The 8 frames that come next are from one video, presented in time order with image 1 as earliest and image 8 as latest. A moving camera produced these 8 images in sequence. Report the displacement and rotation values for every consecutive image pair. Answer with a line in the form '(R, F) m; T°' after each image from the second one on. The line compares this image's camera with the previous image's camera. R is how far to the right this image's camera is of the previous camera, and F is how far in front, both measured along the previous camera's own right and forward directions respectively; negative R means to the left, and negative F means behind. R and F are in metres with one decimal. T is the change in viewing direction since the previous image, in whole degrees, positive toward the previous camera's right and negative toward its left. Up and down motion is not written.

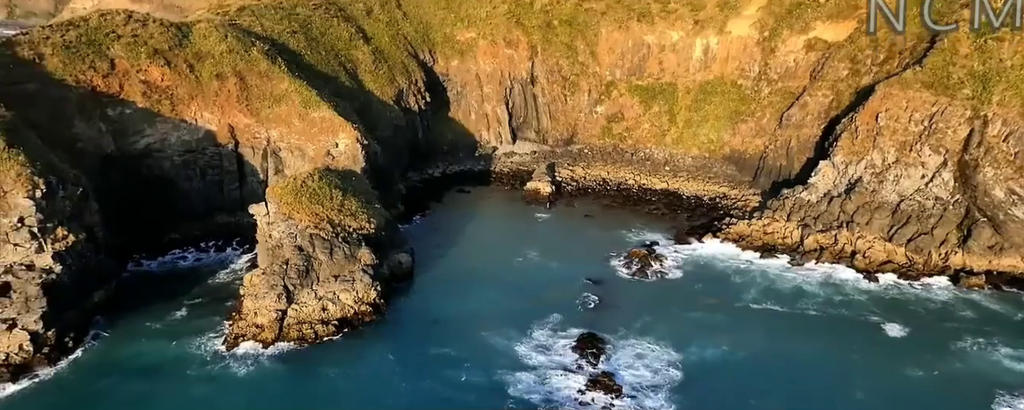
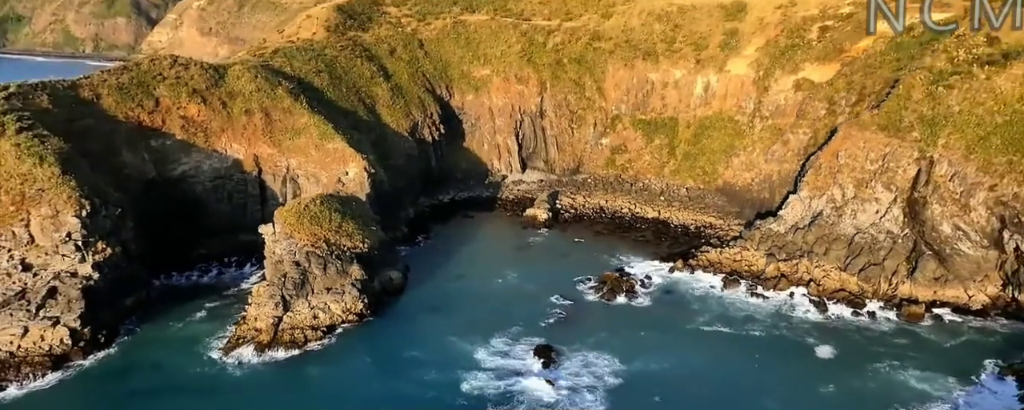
(+4.3, -4.8) m; -4°
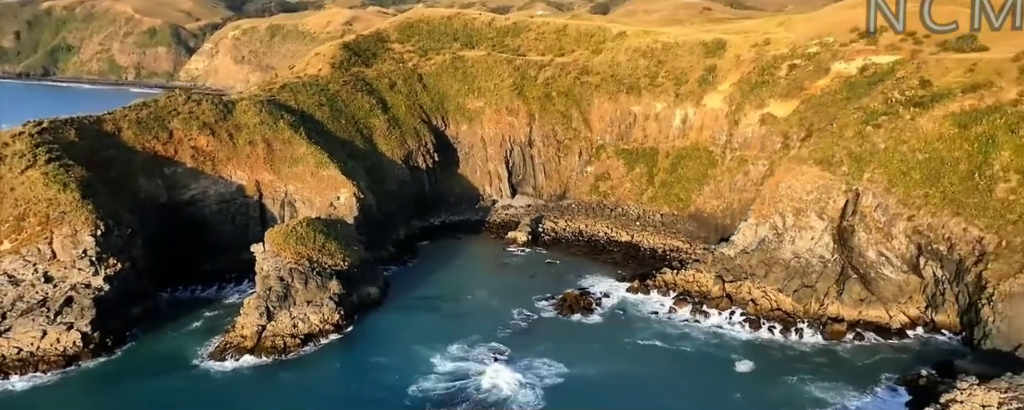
(+4.6, -5.1) m; -3°
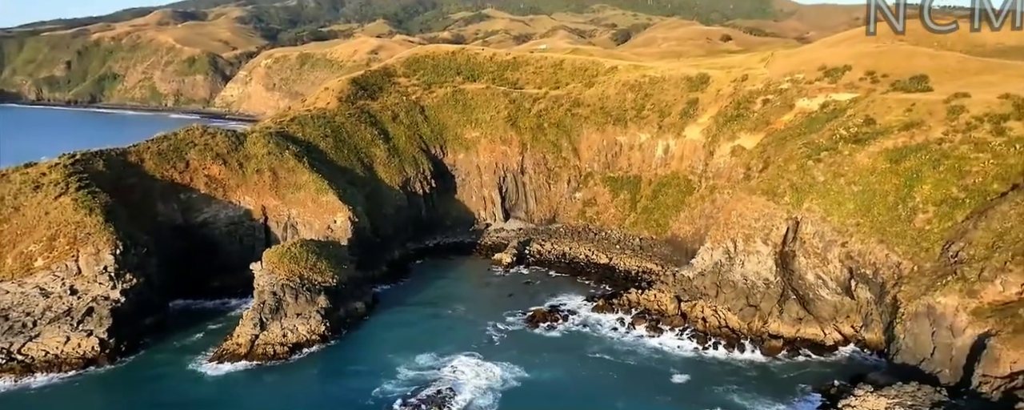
(+4.6, -5.4) m; -3°
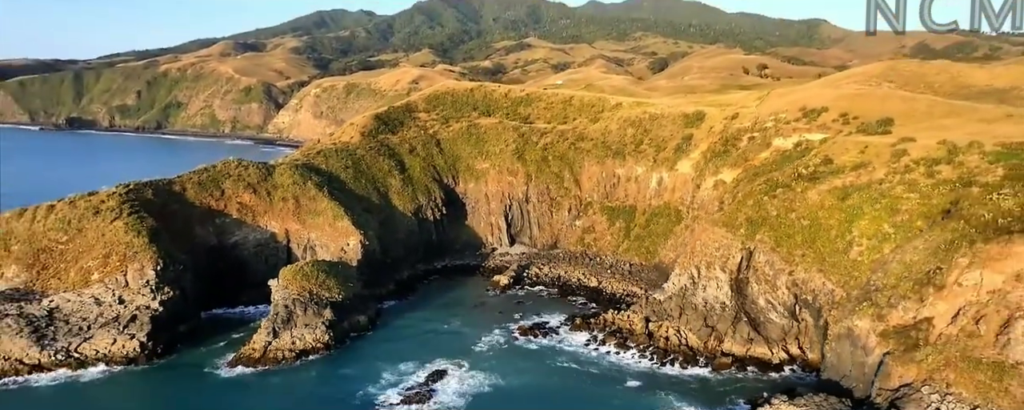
(+5.5, -7.1) m; -4°
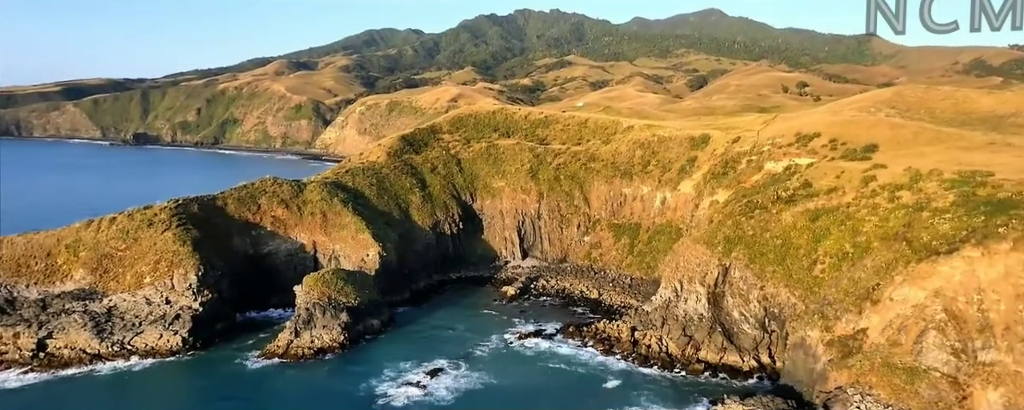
(+4.6, -6.5) m; -4°
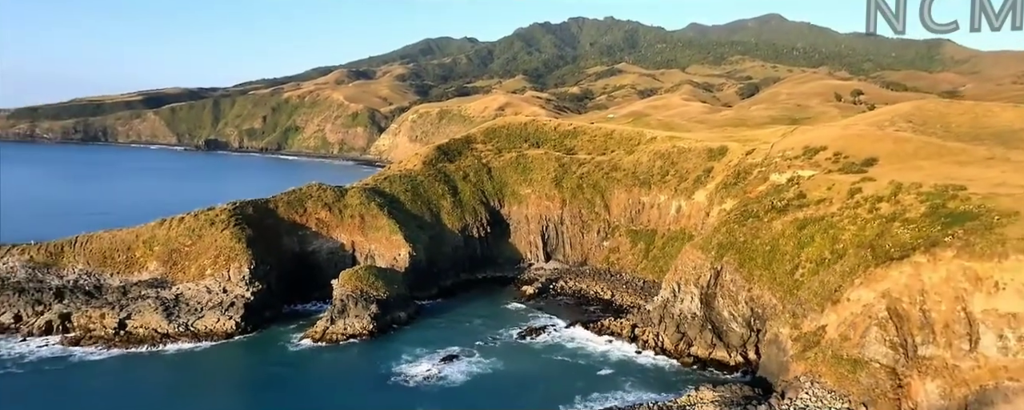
(+4.5, -7.1) m; -5°
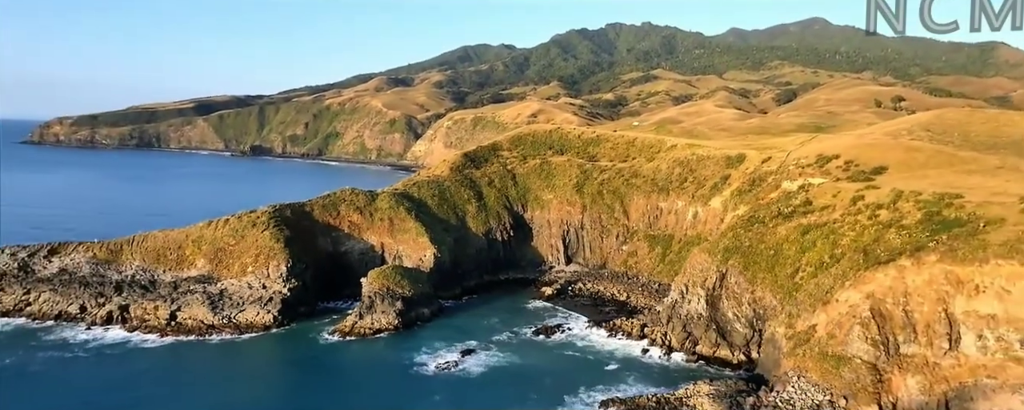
(+2.4, -4.5) m; -3°
